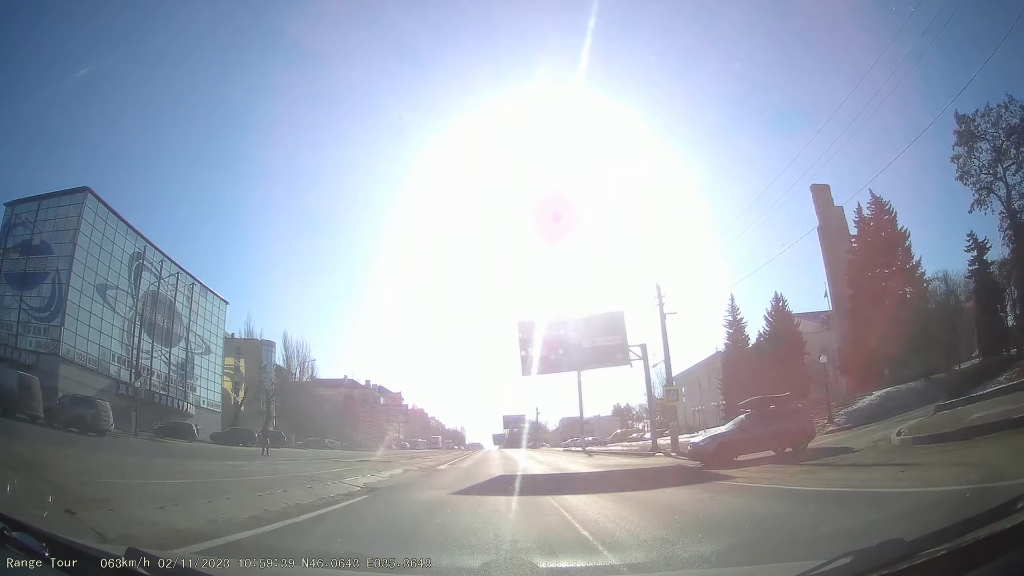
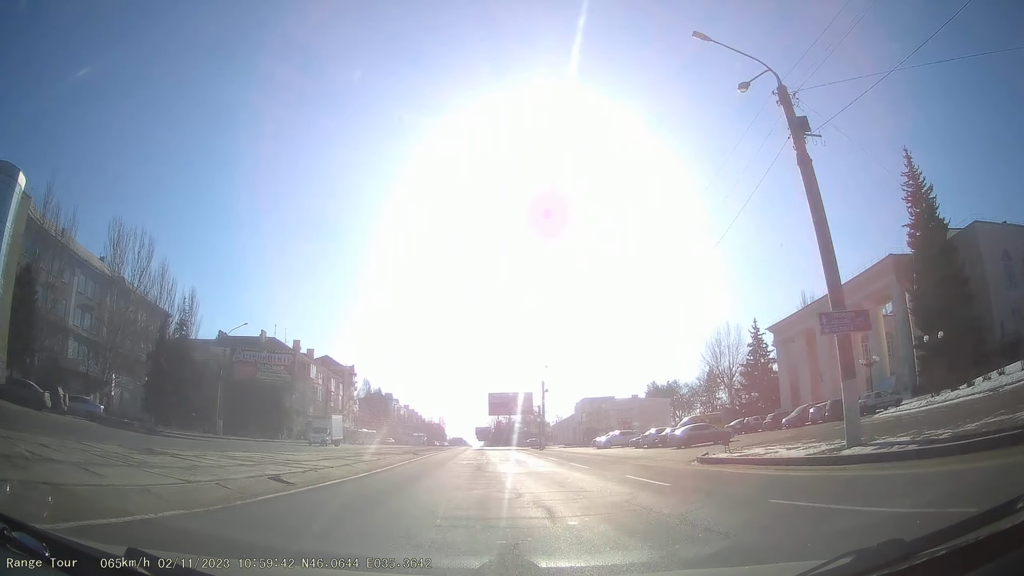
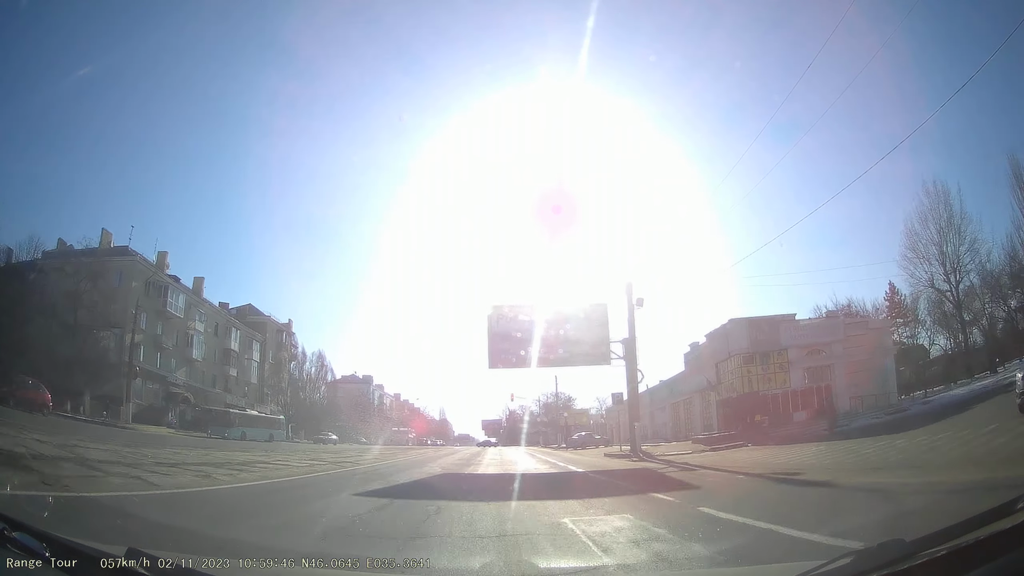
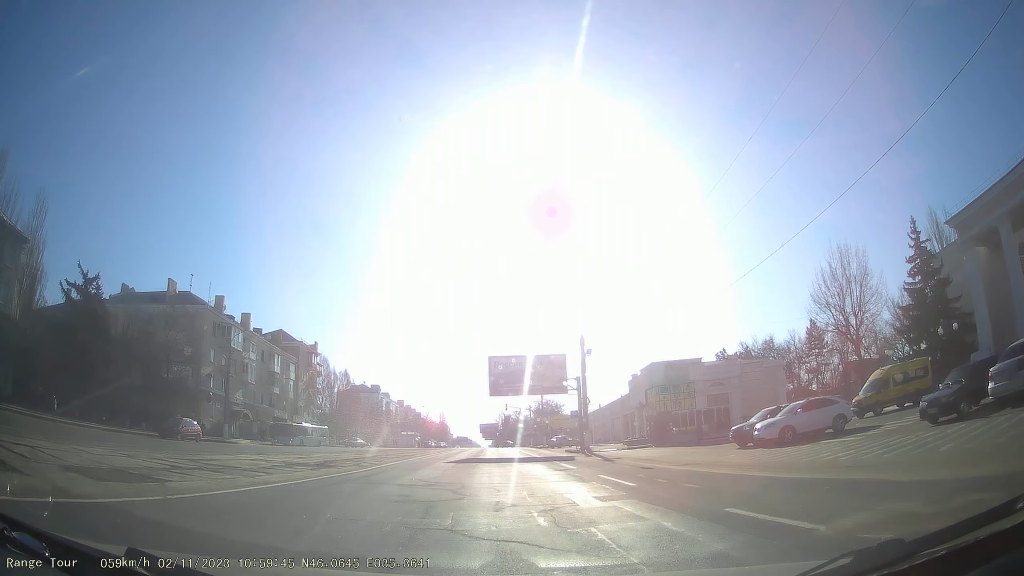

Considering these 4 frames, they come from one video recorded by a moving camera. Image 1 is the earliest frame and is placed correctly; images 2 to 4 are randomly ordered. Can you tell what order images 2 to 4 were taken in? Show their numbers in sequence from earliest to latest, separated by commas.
2, 4, 3
